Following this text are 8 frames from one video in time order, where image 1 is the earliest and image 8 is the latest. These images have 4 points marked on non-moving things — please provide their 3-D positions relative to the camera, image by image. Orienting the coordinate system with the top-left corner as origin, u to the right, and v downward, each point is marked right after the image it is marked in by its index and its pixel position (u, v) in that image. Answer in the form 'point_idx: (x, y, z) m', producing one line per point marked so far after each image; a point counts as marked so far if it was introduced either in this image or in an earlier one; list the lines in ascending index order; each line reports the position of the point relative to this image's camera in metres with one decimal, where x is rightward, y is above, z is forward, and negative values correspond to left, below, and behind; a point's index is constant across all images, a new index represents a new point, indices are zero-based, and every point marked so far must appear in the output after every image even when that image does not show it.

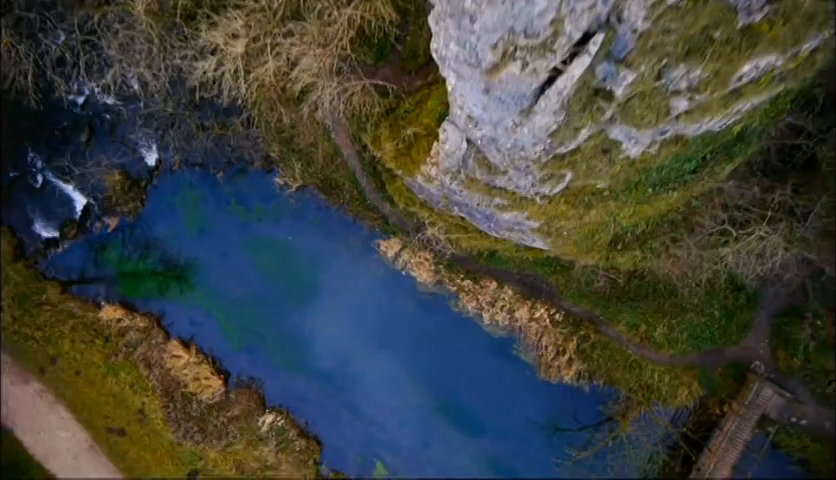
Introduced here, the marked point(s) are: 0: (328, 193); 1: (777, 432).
0: (-1.3, +0.8, +9.0) m
1: (+5.2, -2.7, +9.0) m
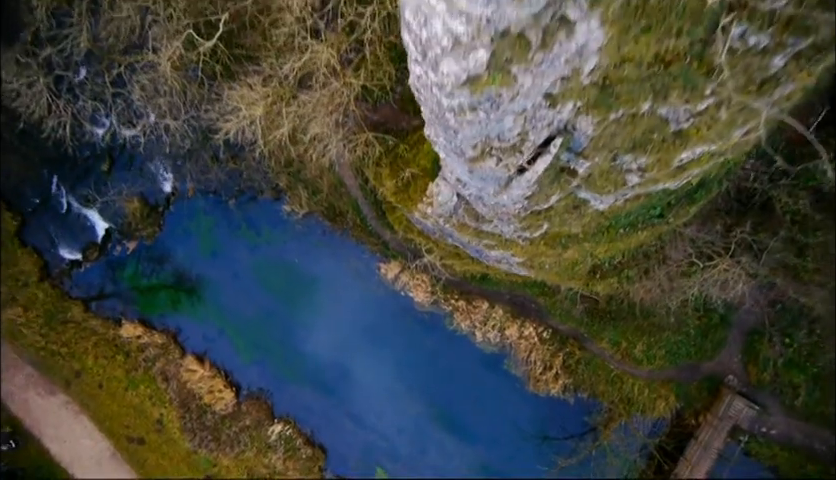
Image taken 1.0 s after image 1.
0: (-1.4, +0.4, +9.8) m
1: (+5.2, -3.1, +9.8) m
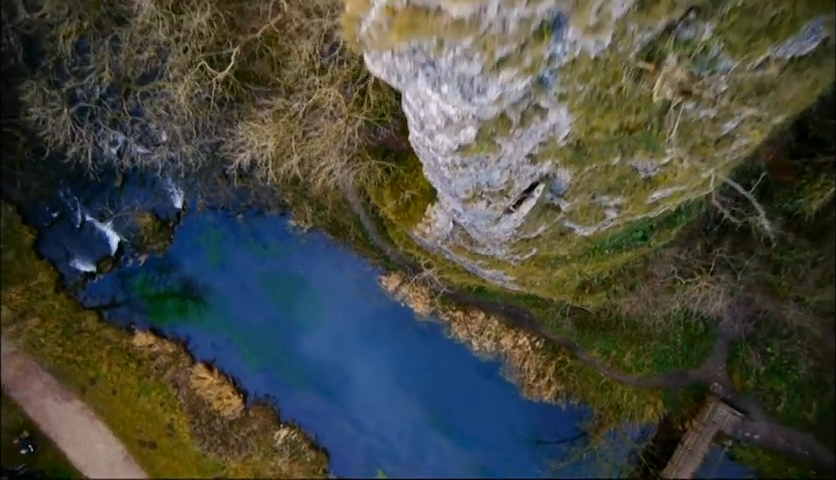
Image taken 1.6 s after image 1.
0: (-1.4, +0.1, +10.3) m
1: (+5.2, -3.4, +10.3) m
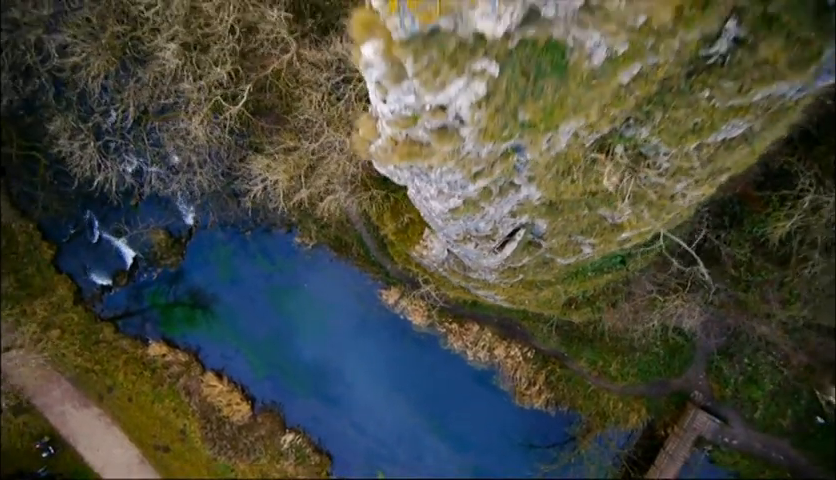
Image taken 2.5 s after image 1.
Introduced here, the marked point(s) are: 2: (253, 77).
0: (-1.4, -0.1, +10.9) m
1: (+5.2, -3.7, +10.9) m
2: (-2.0, +2.0, +7.6) m
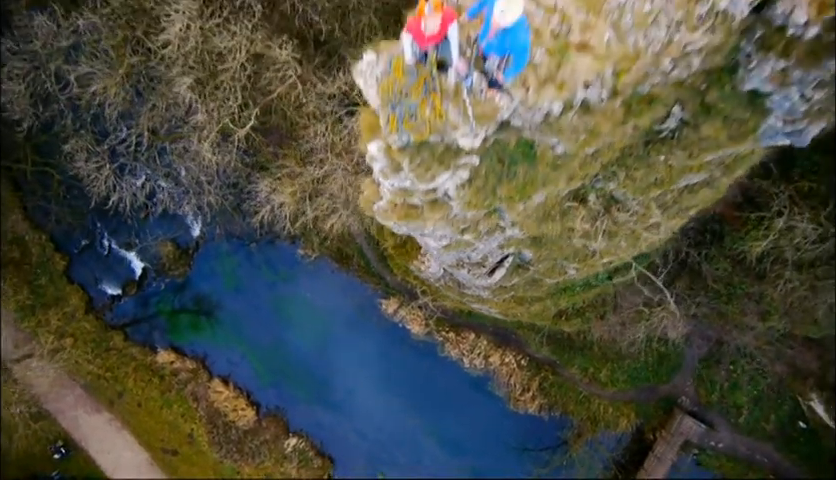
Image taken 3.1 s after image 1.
0: (-1.4, -0.4, +11.4) m
1: (+5.1, -3.9, +11.4) m
2: (-2.0, +1.8, +8.1) m
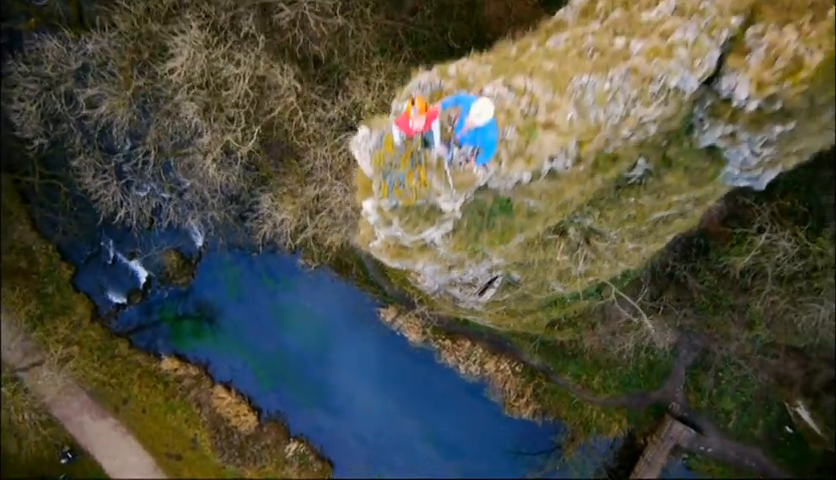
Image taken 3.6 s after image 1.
0: (-1.5, -0.6, +11.7) m
1: (+5.1, -4.1, +11.7) m
2: (-2.1, +1.6, +8.4) m
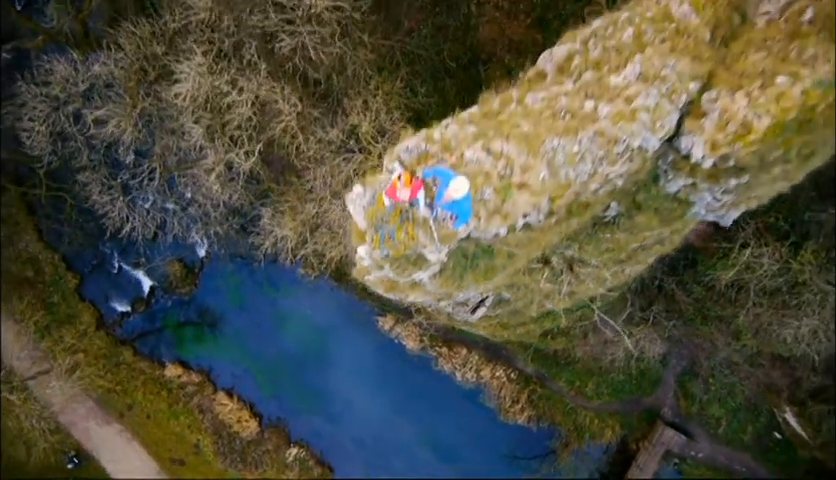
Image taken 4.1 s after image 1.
0: (-1.5, -0.8, +12.0) m
1: (+5.0, -4.3, +12.0) m
2: (-2.1, +1.4, +8.7) m
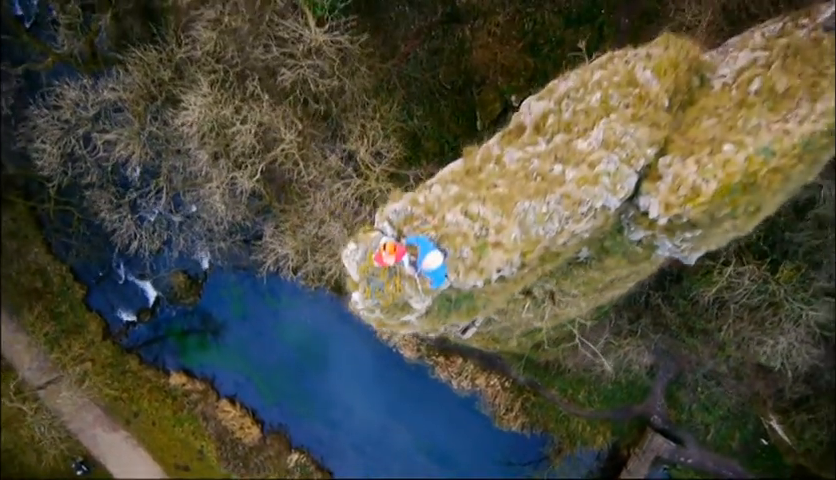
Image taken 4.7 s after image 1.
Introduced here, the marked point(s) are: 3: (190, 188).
0: (-1.6, -1.0, +12.4) m
1: (+5.0, -4.5, +12.4) m
2: (-2.2, +1.1, +9.1) m
3: (-3.5, +0.8, +9.6) m
